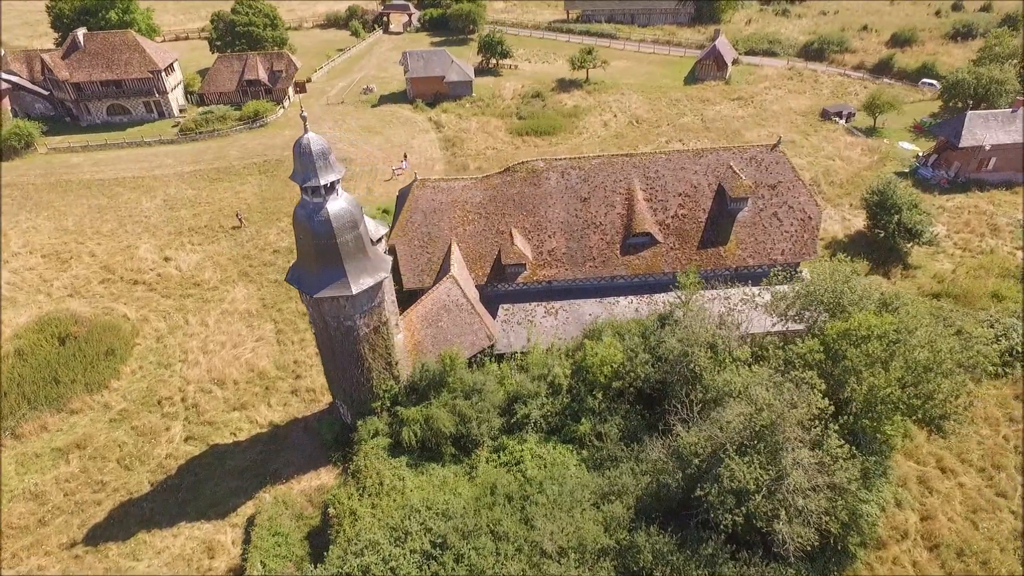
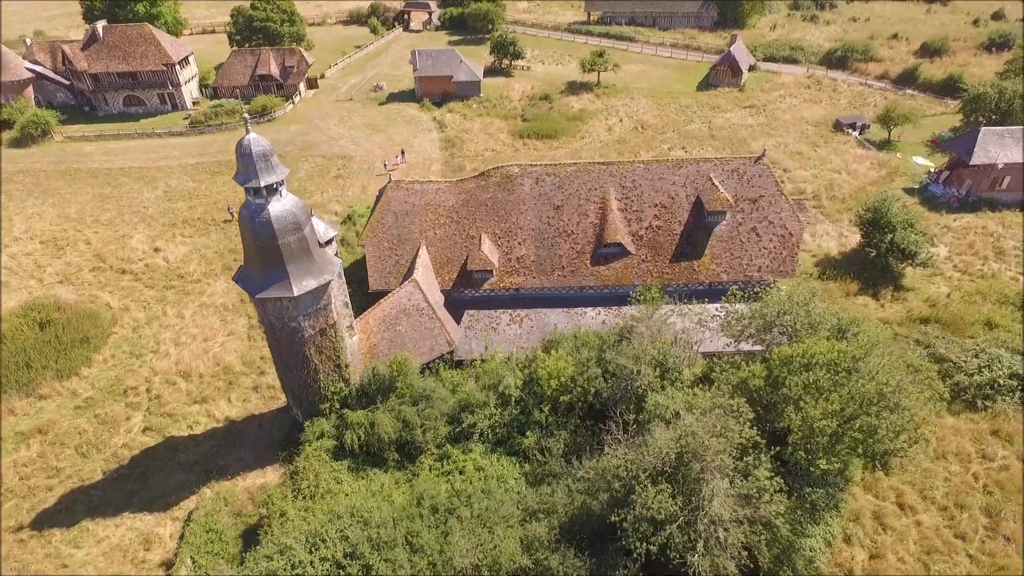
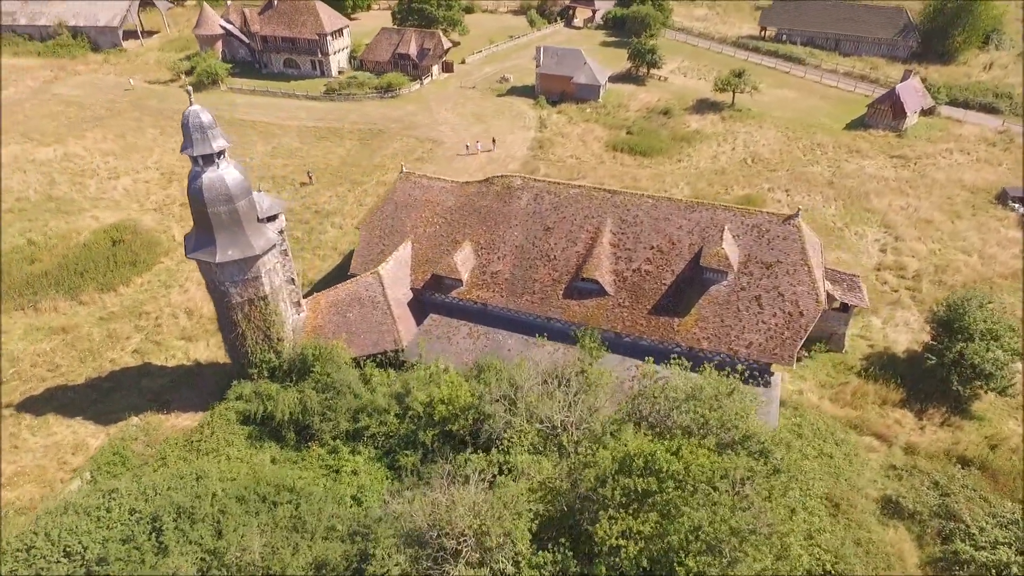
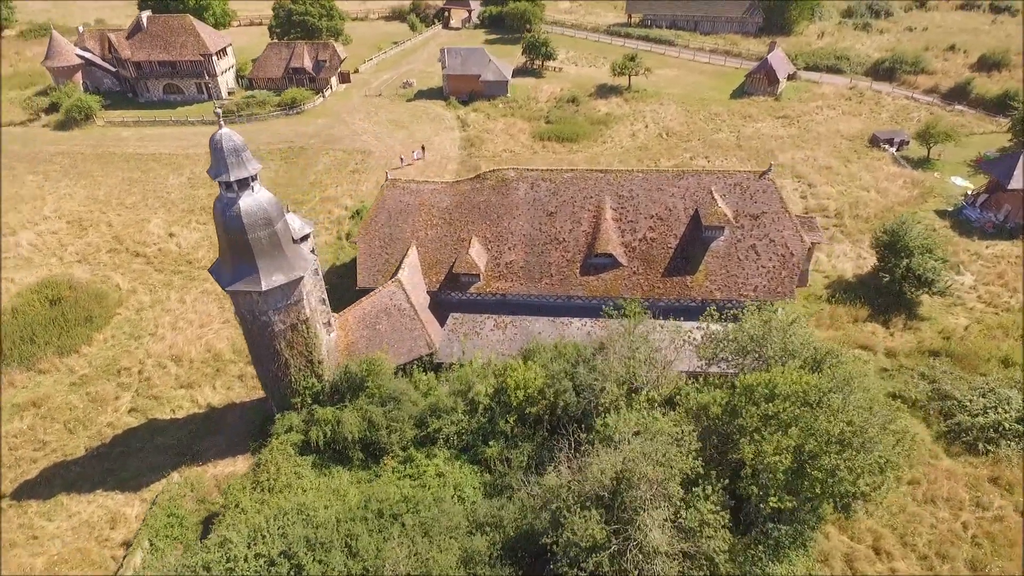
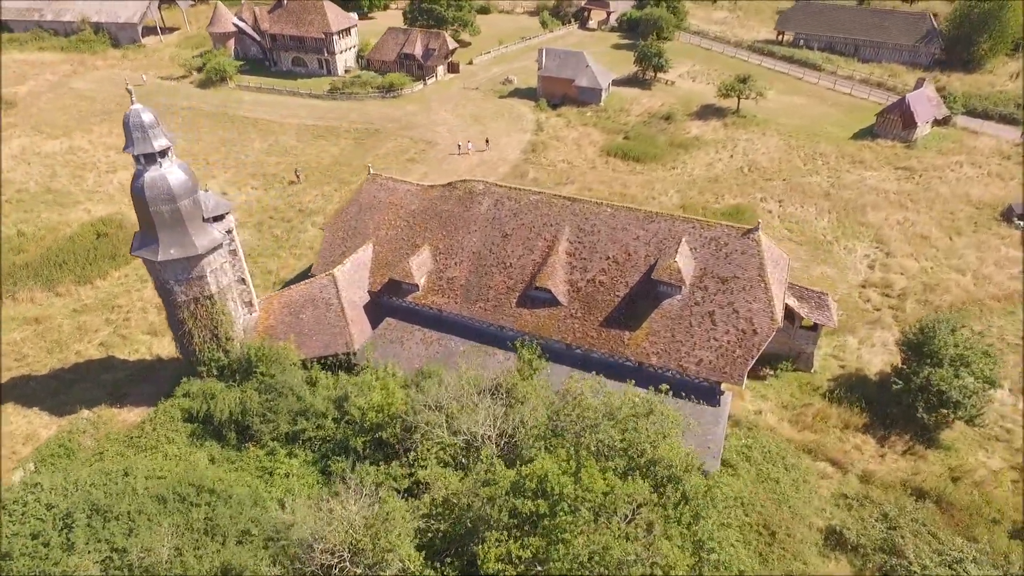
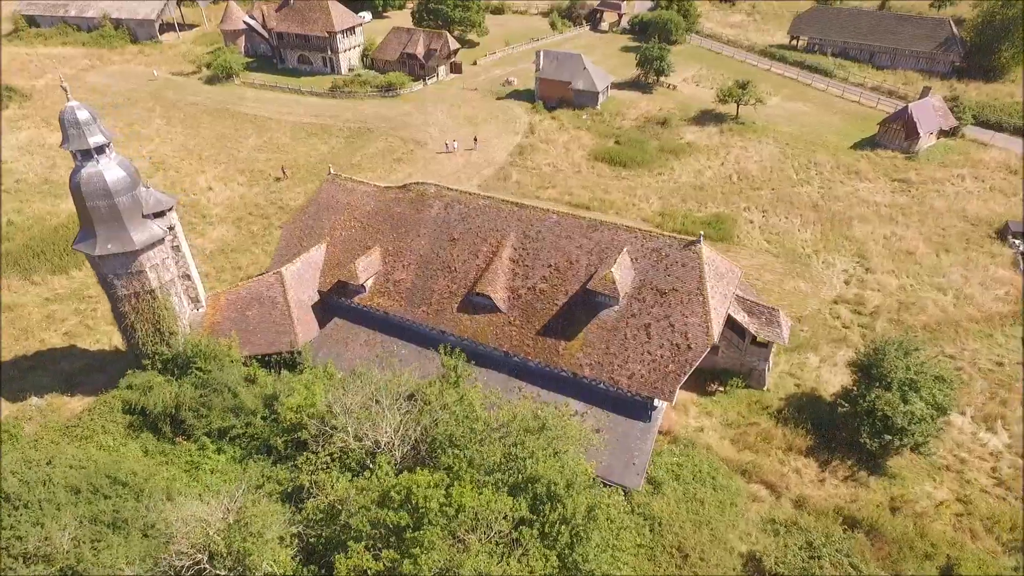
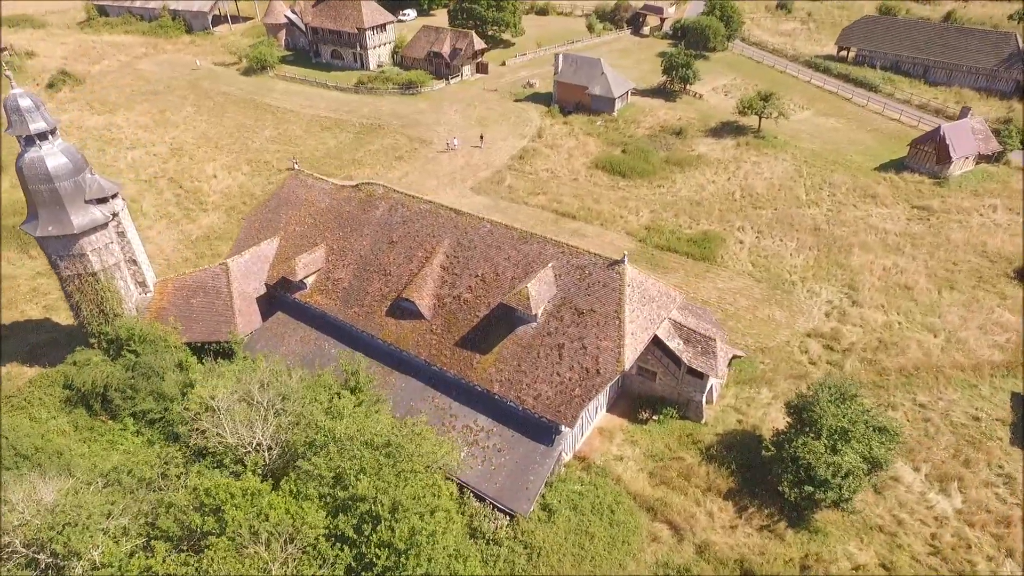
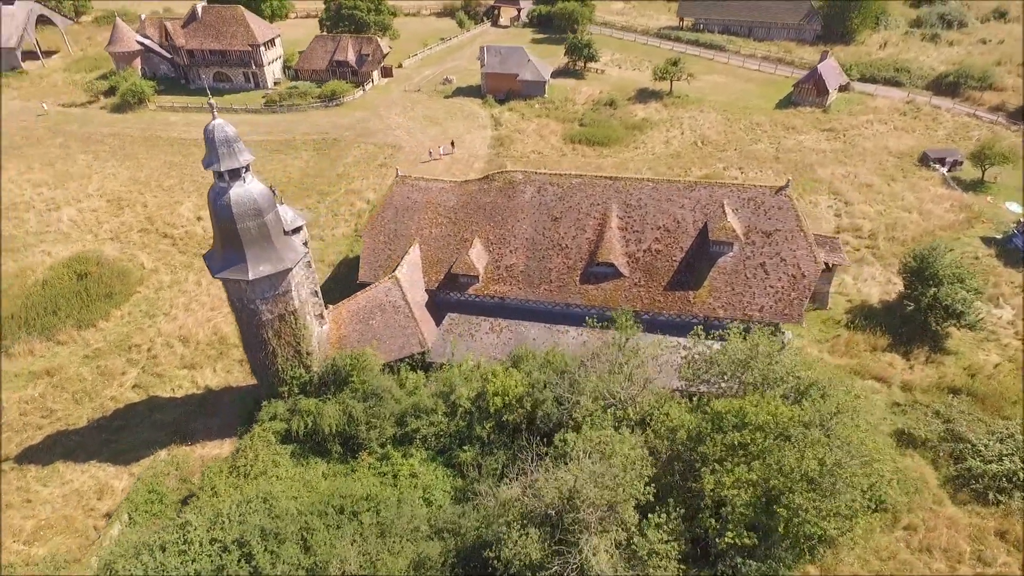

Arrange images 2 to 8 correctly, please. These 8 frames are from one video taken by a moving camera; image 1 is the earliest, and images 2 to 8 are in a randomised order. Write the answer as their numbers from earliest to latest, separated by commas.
2, 4, 8, 3, 5, 6, 7
